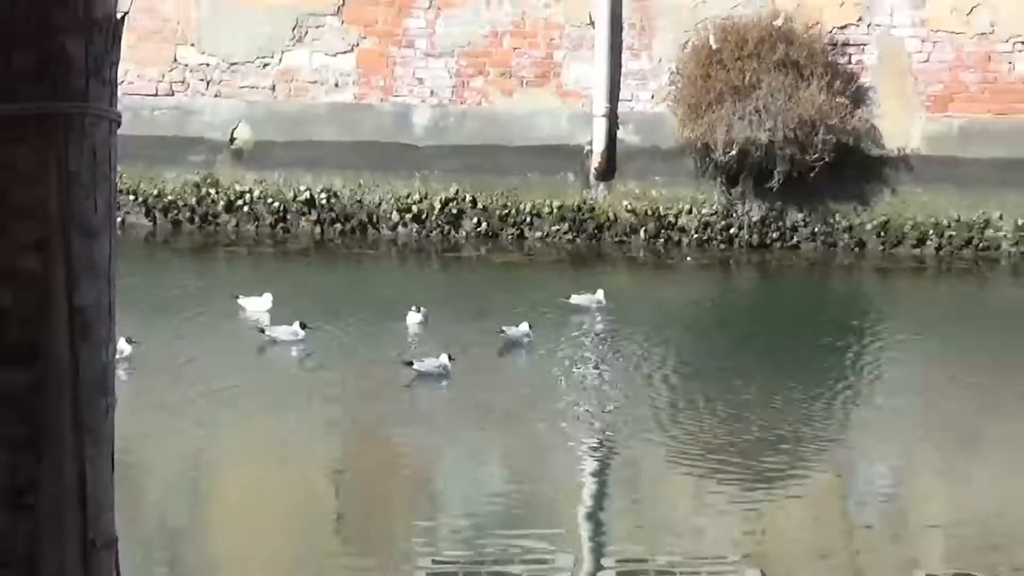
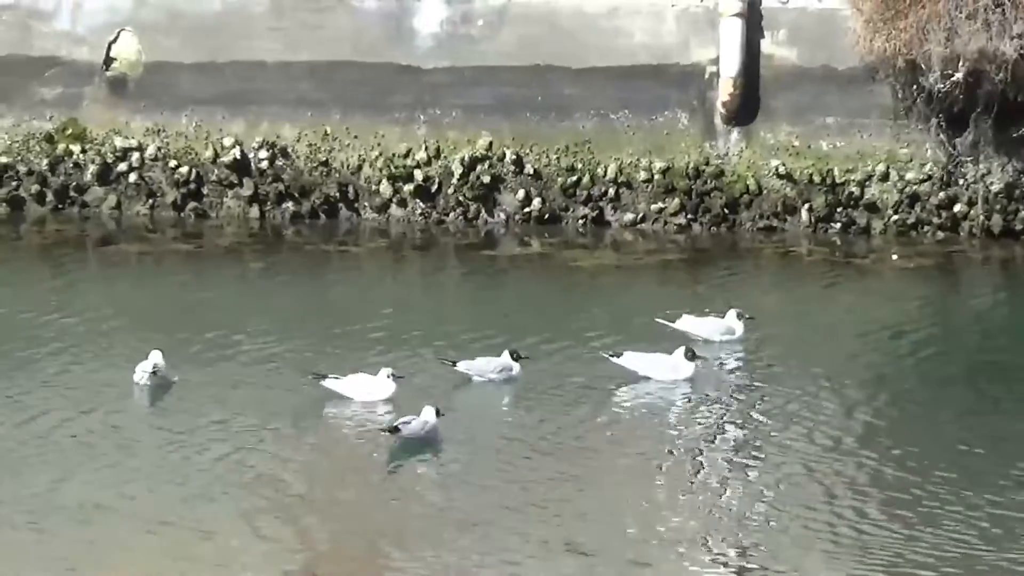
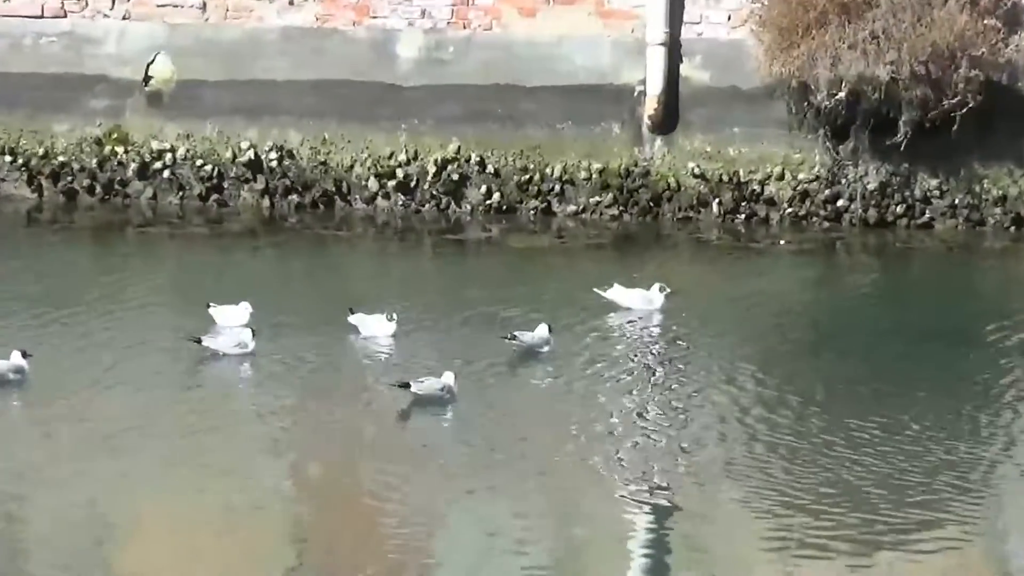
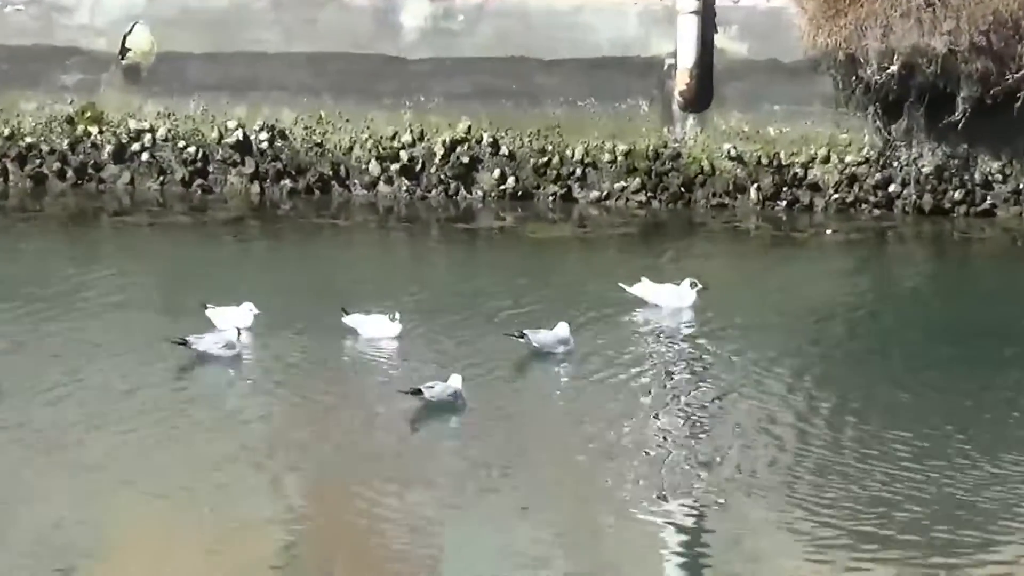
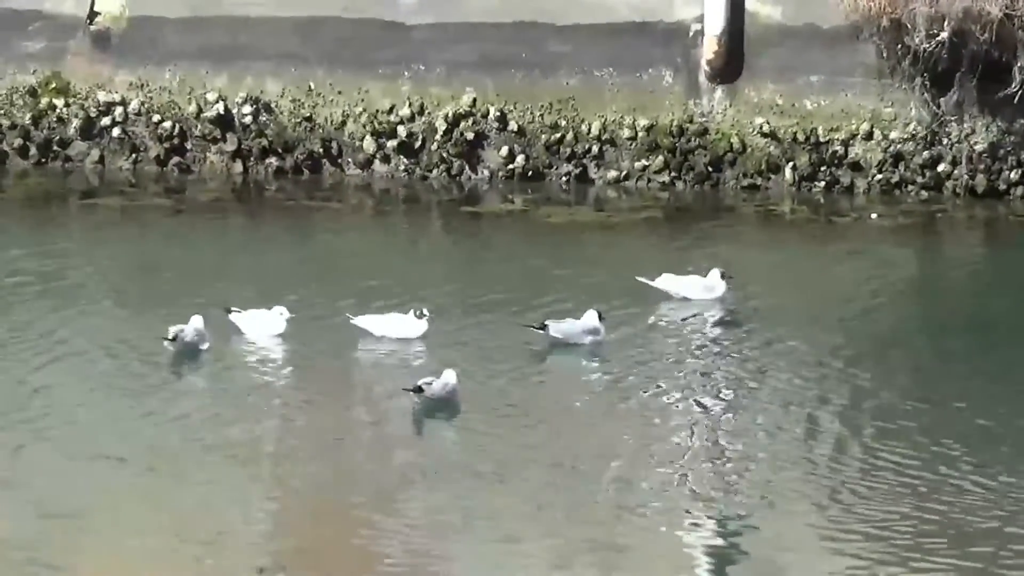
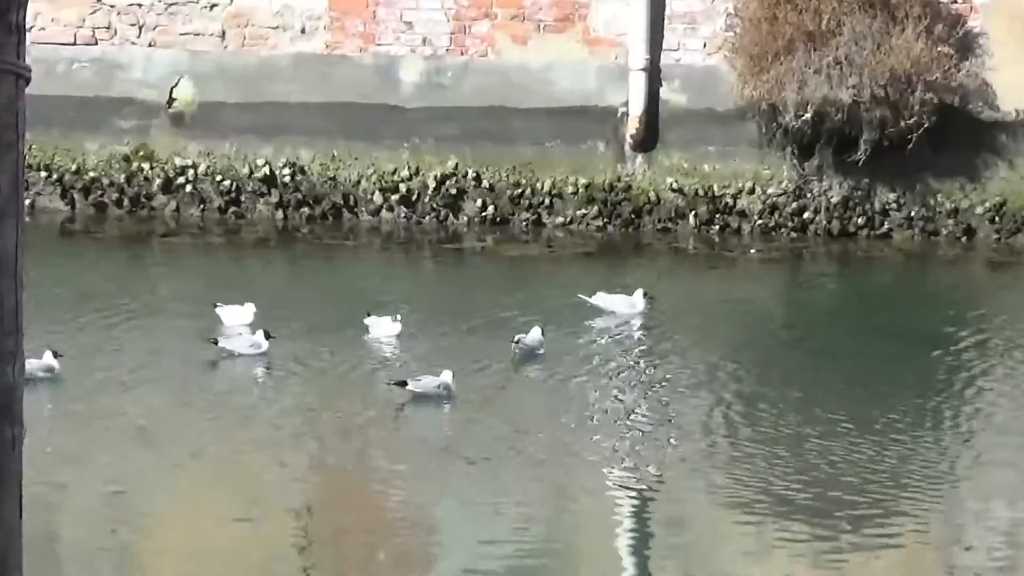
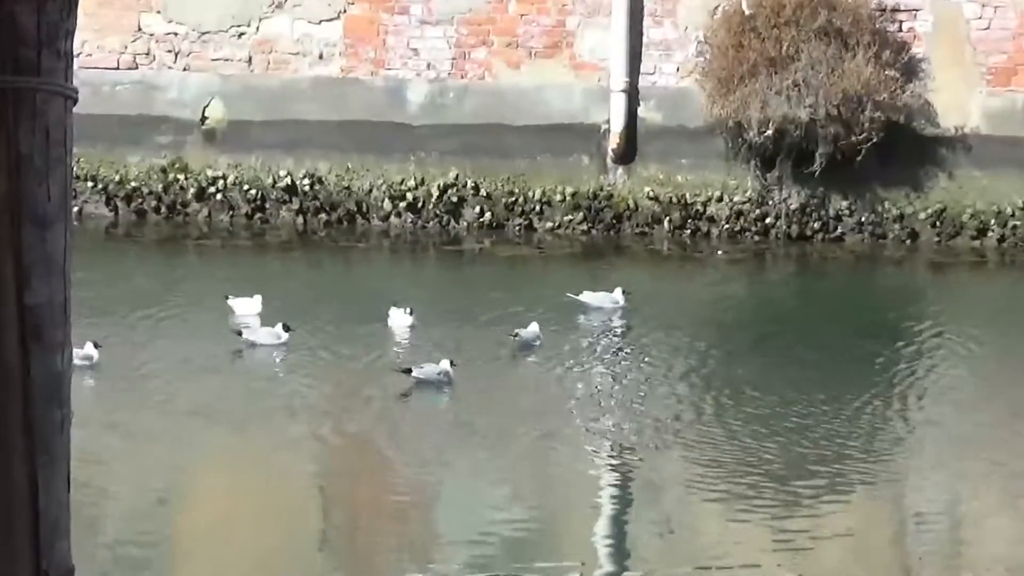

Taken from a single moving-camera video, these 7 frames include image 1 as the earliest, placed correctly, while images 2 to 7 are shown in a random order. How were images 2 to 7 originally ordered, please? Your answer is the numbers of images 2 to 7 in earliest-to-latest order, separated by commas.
7, 6, 3, 4, 5, 2
